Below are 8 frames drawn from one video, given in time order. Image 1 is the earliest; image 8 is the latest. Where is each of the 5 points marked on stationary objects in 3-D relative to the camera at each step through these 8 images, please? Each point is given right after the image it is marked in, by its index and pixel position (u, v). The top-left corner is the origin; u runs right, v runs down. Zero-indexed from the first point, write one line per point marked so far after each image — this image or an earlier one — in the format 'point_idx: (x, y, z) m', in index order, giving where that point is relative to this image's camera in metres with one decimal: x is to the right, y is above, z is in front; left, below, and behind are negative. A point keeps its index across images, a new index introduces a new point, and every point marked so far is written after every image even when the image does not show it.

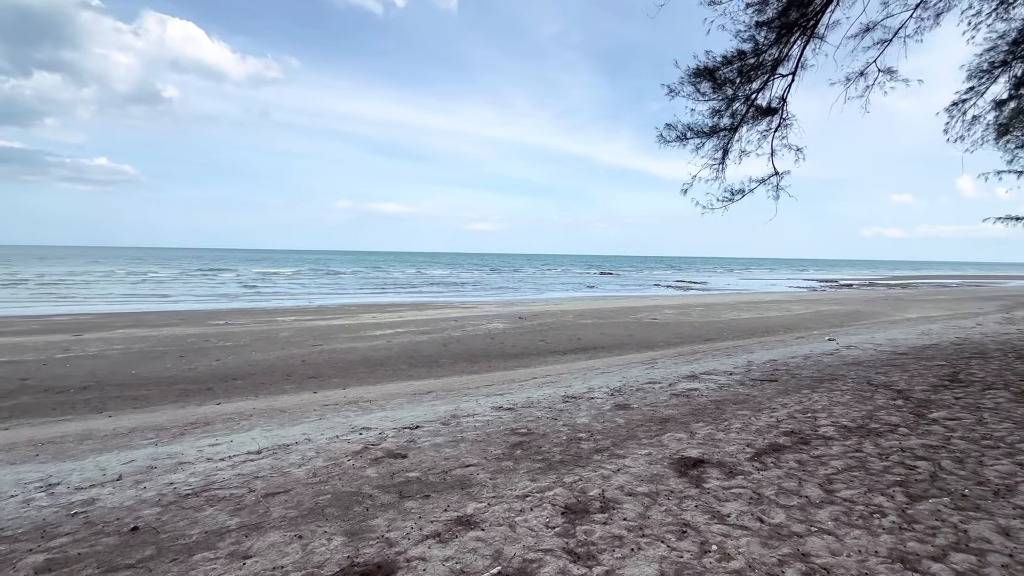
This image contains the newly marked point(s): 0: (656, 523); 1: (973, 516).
0: (+0.7, -1.1, +2.3) m
1: (+2.2, -1.1, +2.2) m
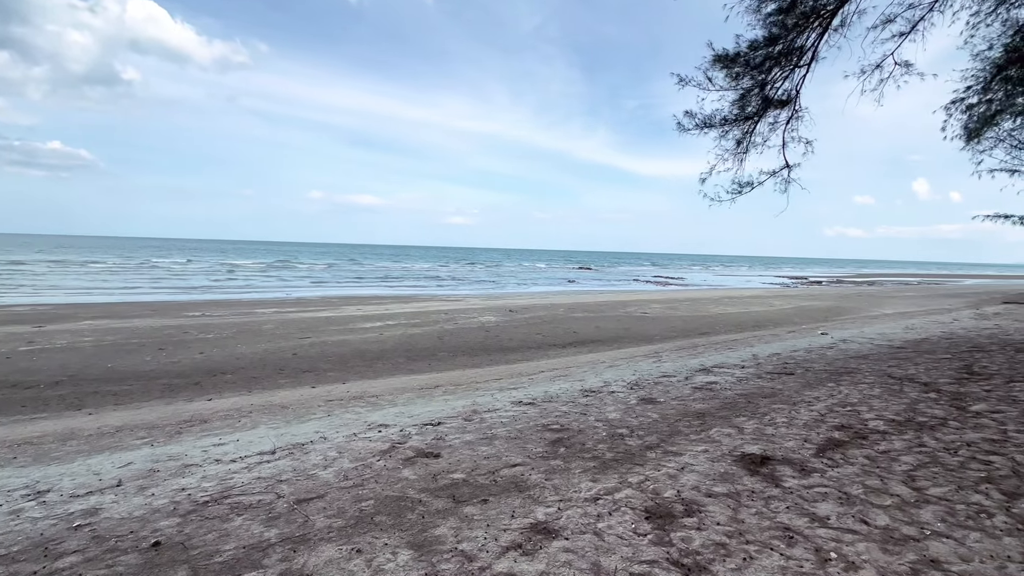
0: (+1.1, -1.1, +2.1) m
1: (+2.6, -1.0, +2.1) m
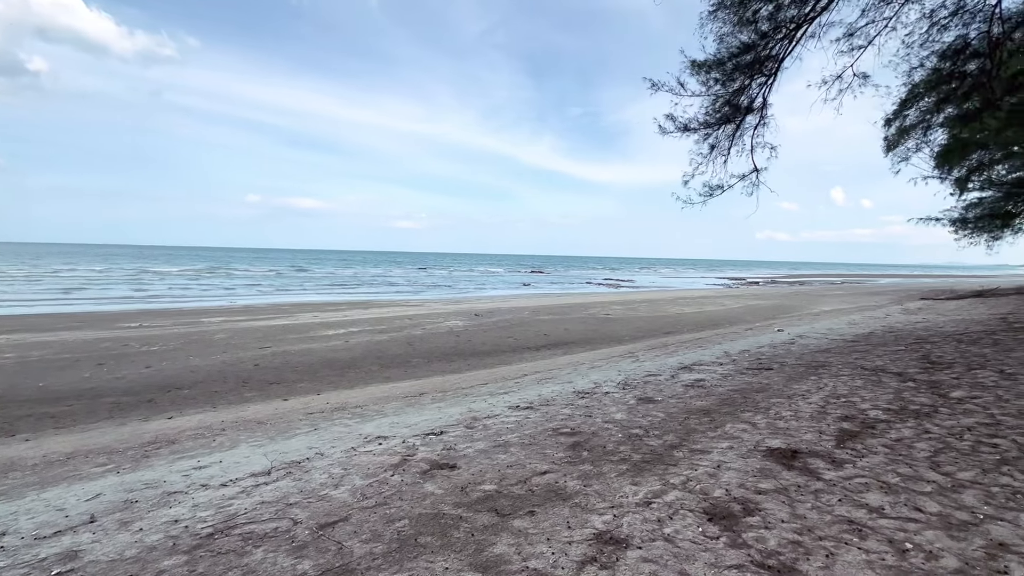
0: (+1.4, -1.0, +2.1) m
1: (+2.9, -1.0, +2.2) m
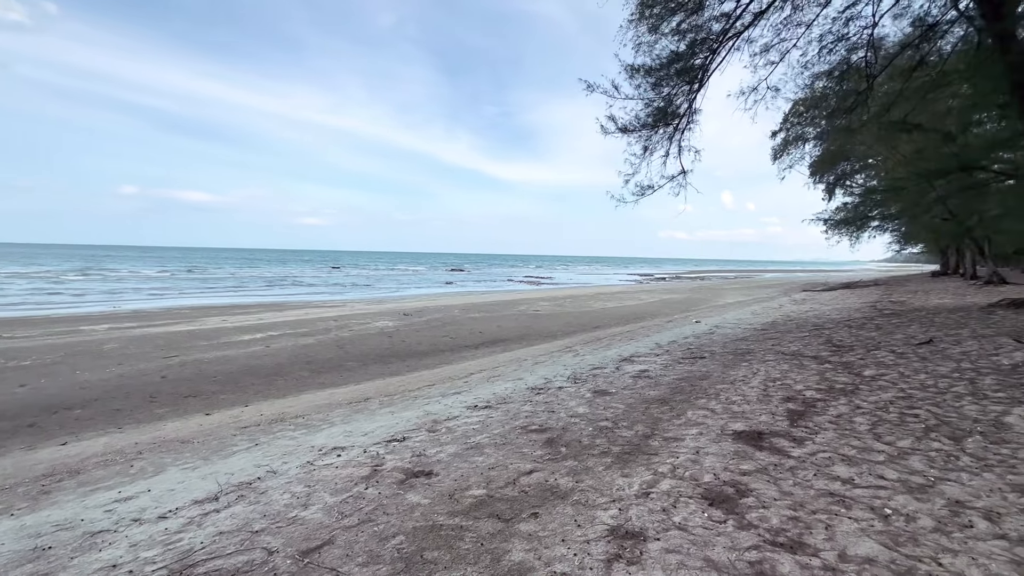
0: (+1.4, -1.0, +2.2) m
1: (+2.8, -0.9, +2.6) m
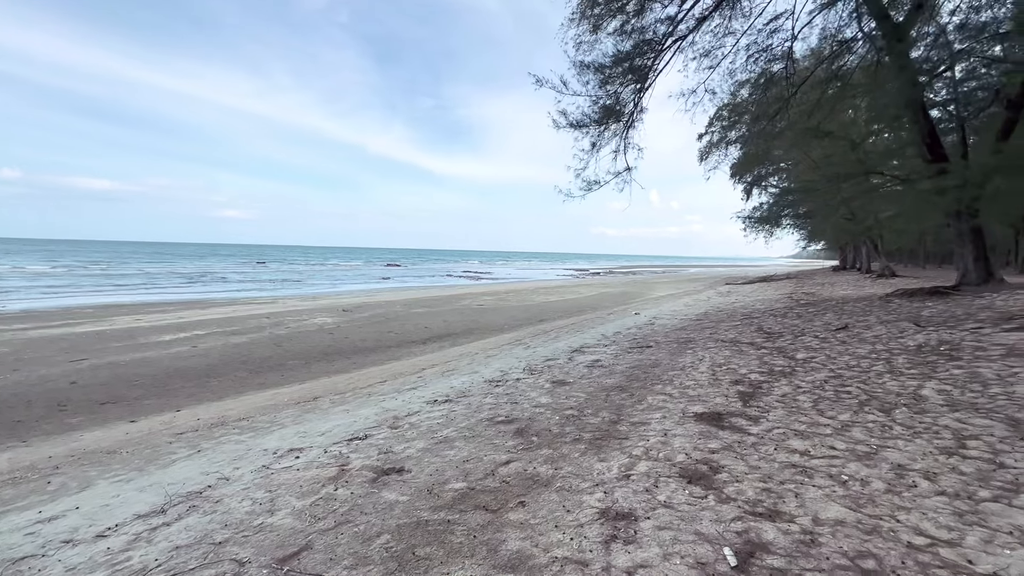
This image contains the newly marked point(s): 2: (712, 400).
0: (+1.3, -0.9, +2.4) m
1: (+2.7, -0.8, +3.0) m
2: (+1.6, -0.9, +3.7) m
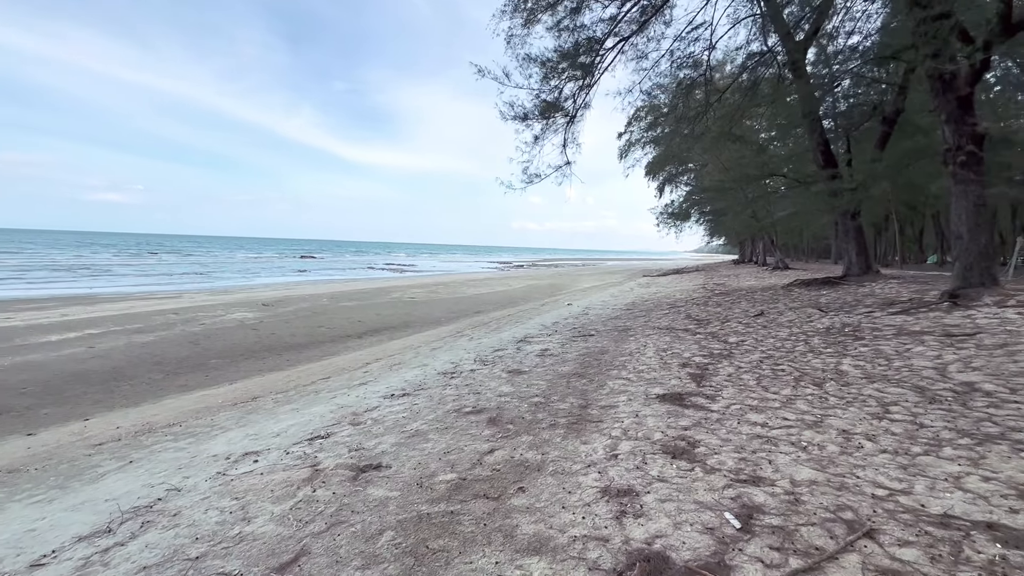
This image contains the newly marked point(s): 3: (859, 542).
0: (+1.3, -0.9, +2.6) m
1: (+2.5, -0.7, +3.4) m
2: (+1.3, -0.8, +4.0) m
3: (+1.2, -0.9, +1.7) m
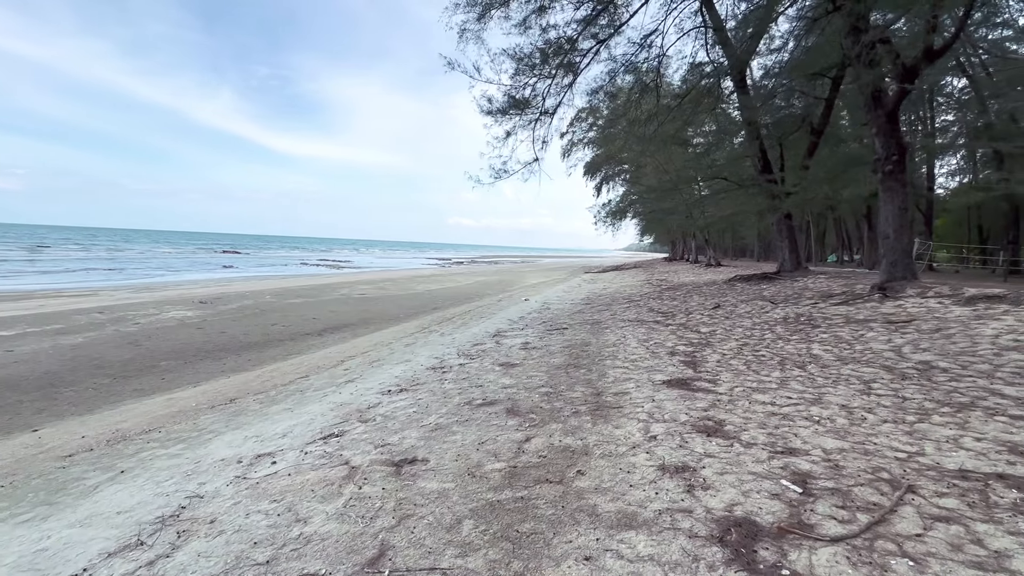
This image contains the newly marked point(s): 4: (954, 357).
0: (+1.5, -0.8, +2.9) m
1: (+2.7, -0.7, +3.9) m
2: (+1.4, -0.7, +4.2) m
3: (+1.6, -0.8, +1.9) m
4: (+3.6, -0.6, +3.8) m
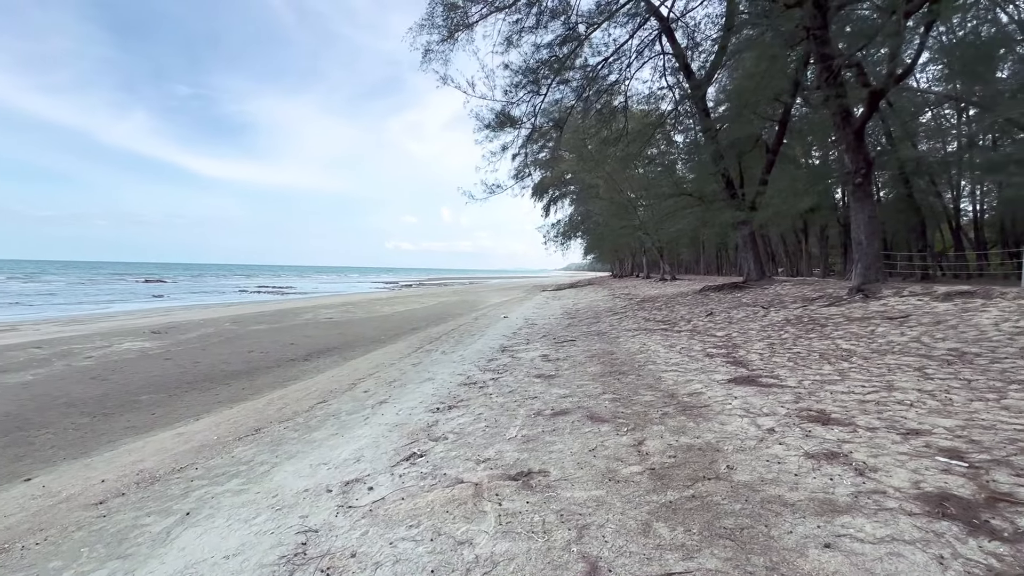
0: (+2.2, -0.7, +3.0) m
1: (+3.2, -0.6, +4.1) m
2: (+1.9, -0.7, +4.3) m
3: (+2.4, -0.7, +2.0) m
4: (+4.1, -0.5, +4.1) m
